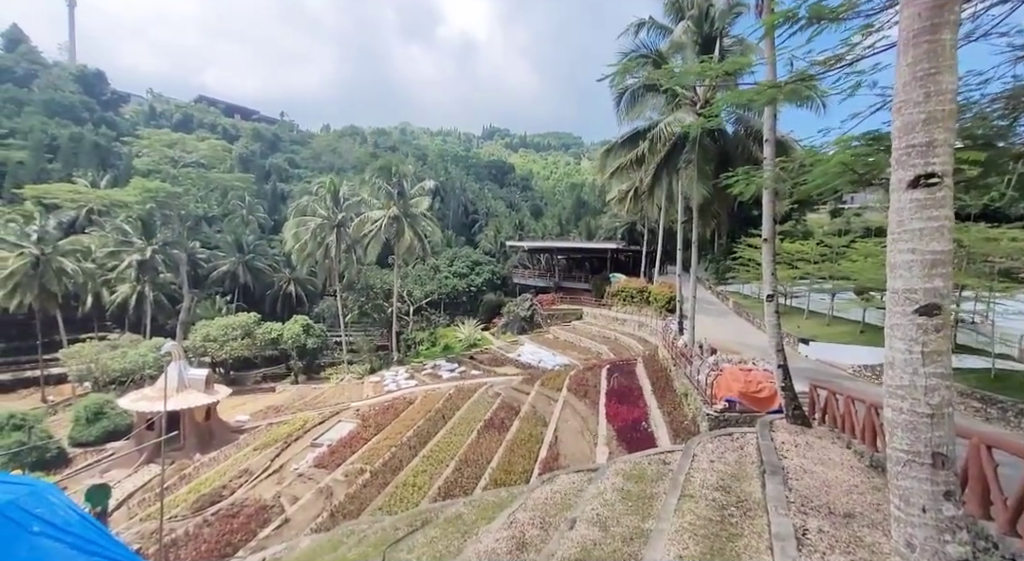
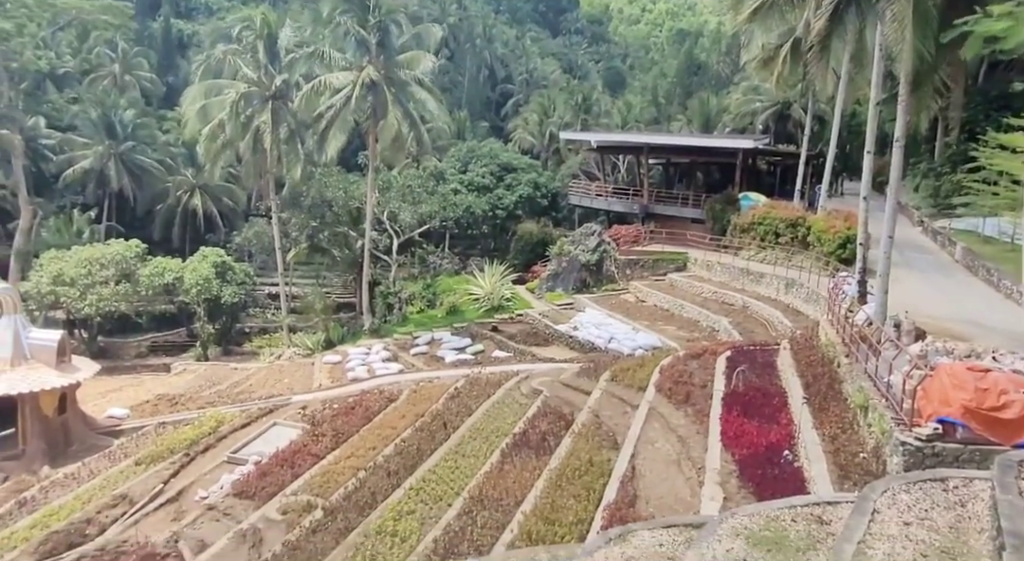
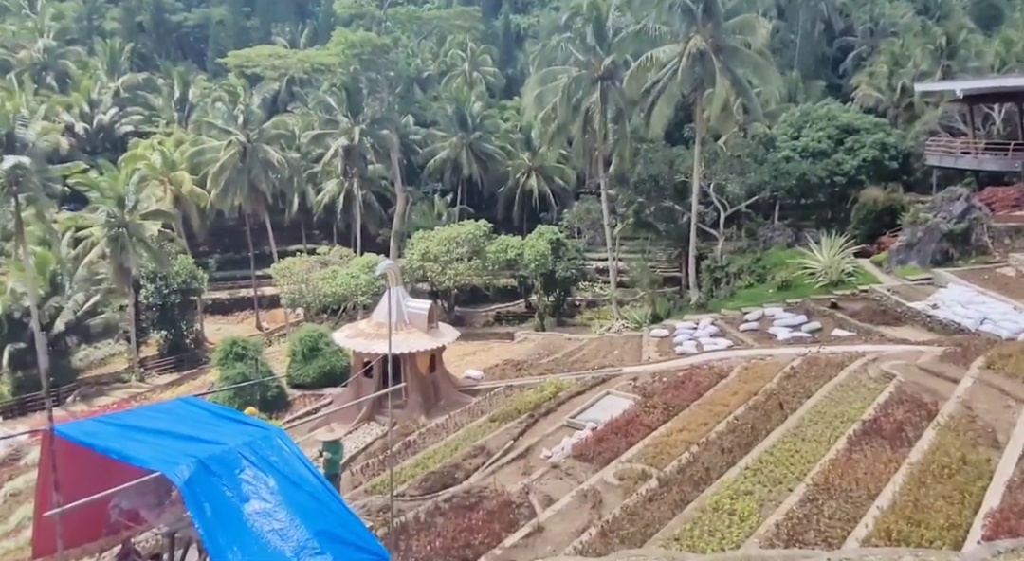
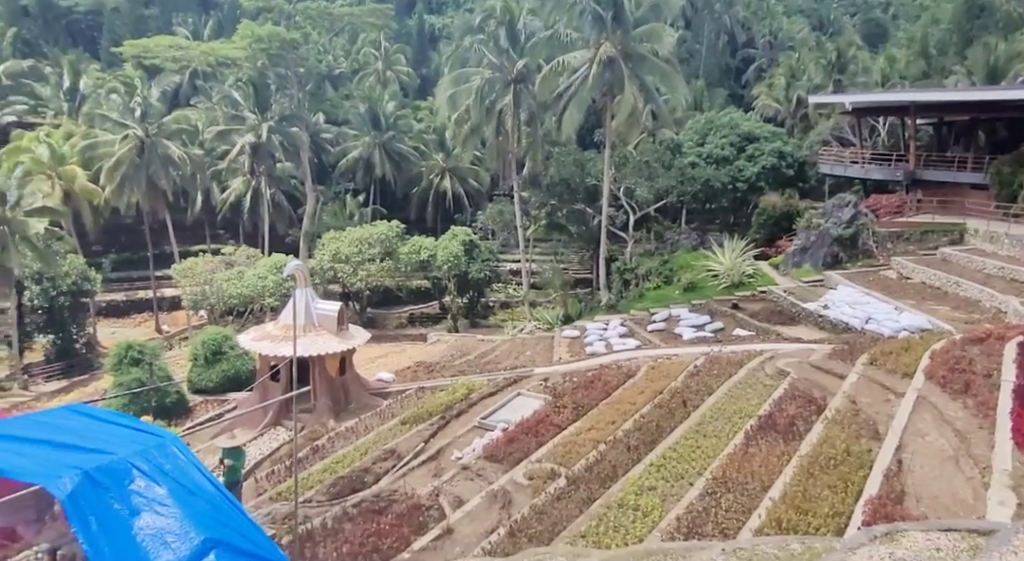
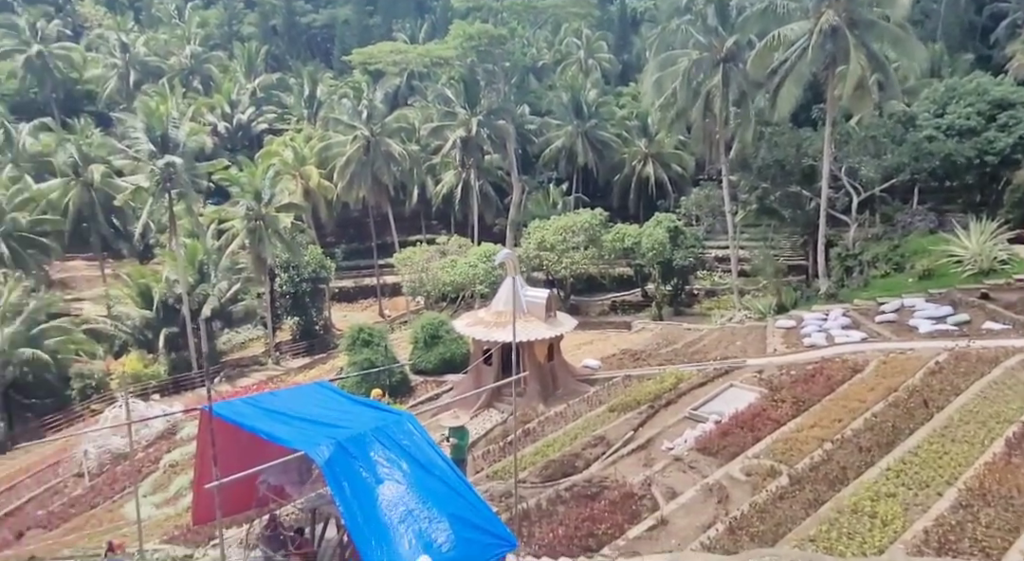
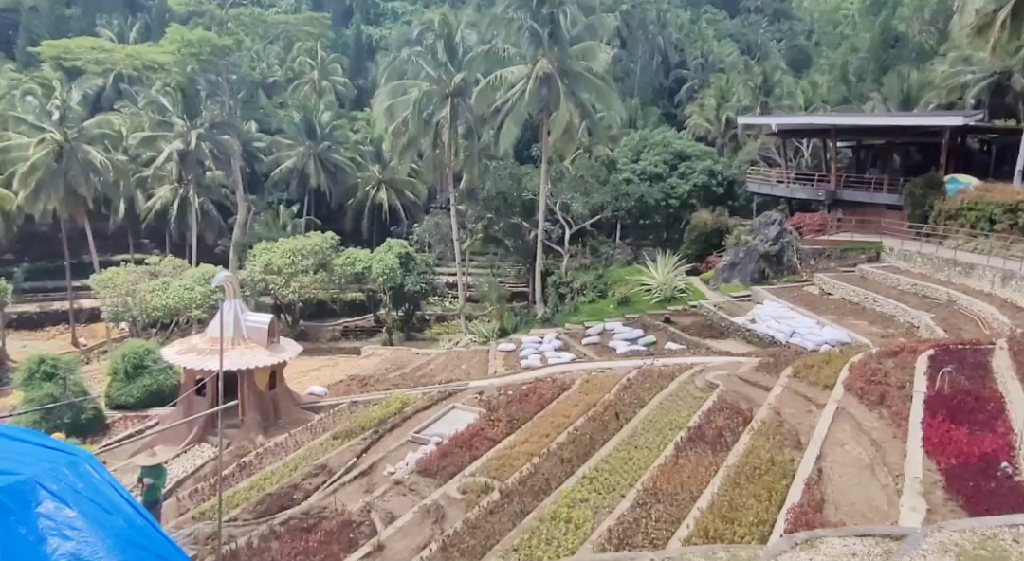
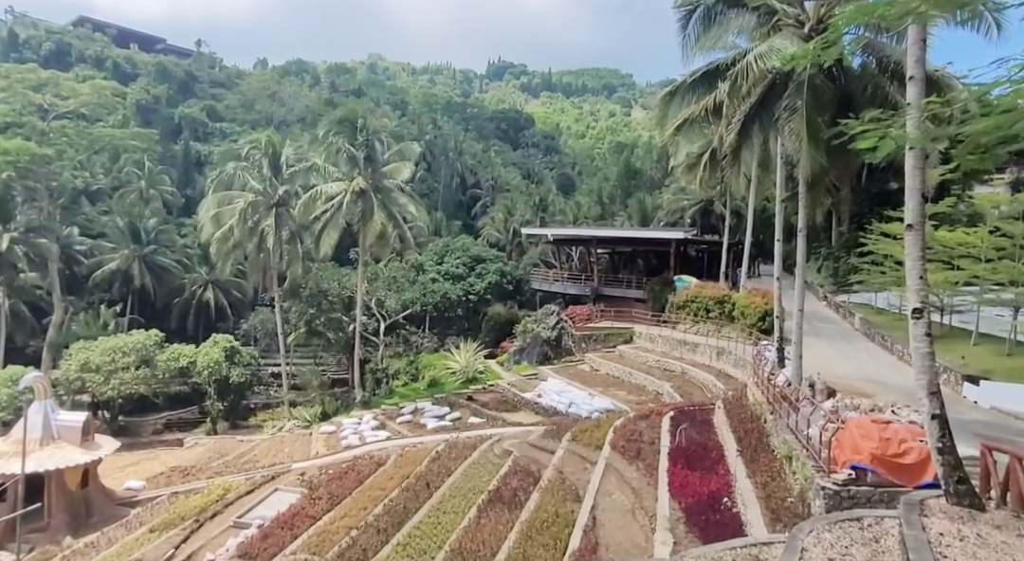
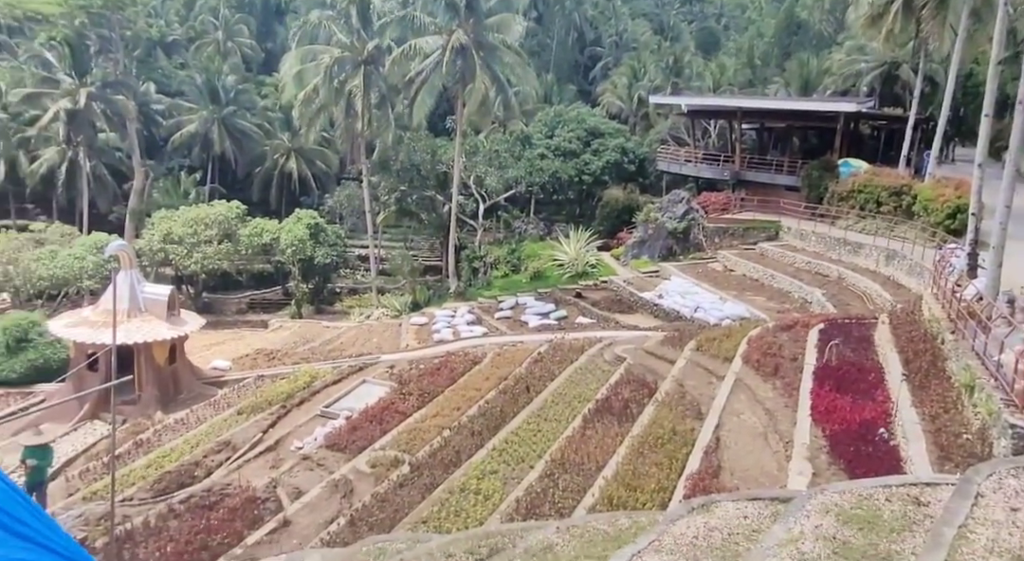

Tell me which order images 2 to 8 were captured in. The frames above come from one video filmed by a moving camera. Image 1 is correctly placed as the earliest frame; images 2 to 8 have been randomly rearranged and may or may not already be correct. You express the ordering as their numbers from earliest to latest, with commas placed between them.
7, 2, 8, 6, 4, 3, 5
